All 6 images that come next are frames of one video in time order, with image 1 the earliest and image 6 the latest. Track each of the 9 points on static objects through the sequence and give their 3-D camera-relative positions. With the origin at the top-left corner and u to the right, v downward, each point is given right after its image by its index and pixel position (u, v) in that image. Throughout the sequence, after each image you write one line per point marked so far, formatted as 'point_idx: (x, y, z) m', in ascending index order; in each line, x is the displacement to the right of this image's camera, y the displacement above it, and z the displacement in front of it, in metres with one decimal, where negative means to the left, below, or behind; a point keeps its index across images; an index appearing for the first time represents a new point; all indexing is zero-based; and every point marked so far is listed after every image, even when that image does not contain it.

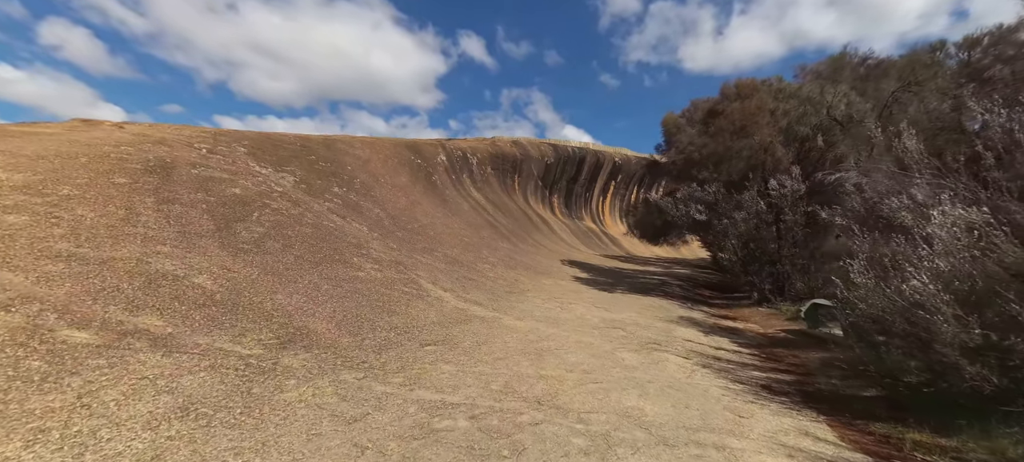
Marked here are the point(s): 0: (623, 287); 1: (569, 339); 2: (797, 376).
0: (+4.9, -2.5, +18.9) m
1: (+1.3, -2.4, +9.1) m
2: (+5.6, -2.8, +8.1) m
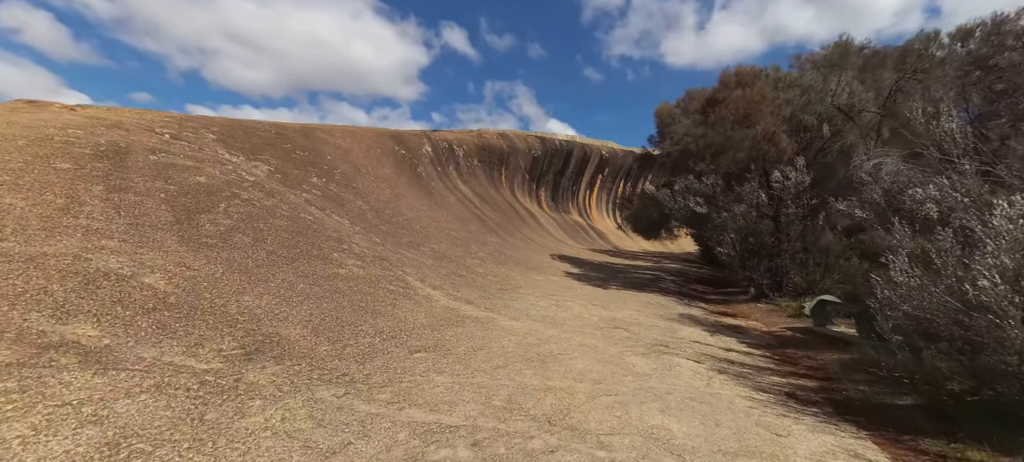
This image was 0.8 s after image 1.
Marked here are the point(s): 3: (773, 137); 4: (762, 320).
0: (+4.5, -2.2, +18.3) m
1: (+1.2, -2.2, +8.4) m
2: (+5.6, -2.7, +7.6) m
3: (+10.5, +3.7, +16.3) m
4: (+8.1, -2.9, +13.7) m
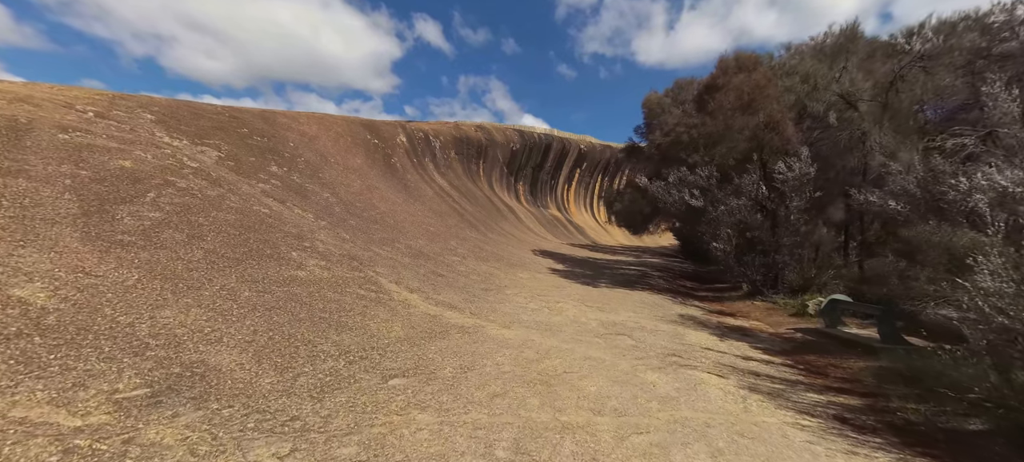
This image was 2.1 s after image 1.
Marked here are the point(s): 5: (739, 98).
0: (+3.8, -2.0, +17.3) m
1: (+1.1, -2.1, +7.2) m
2: (+5.5, -2.6, +6.6) m
3: (+9.9, +3.9, +15.5) m
4: (+7.7, -2.7, +12.9) m
5: (+9.2, +5.3, +16.9) m
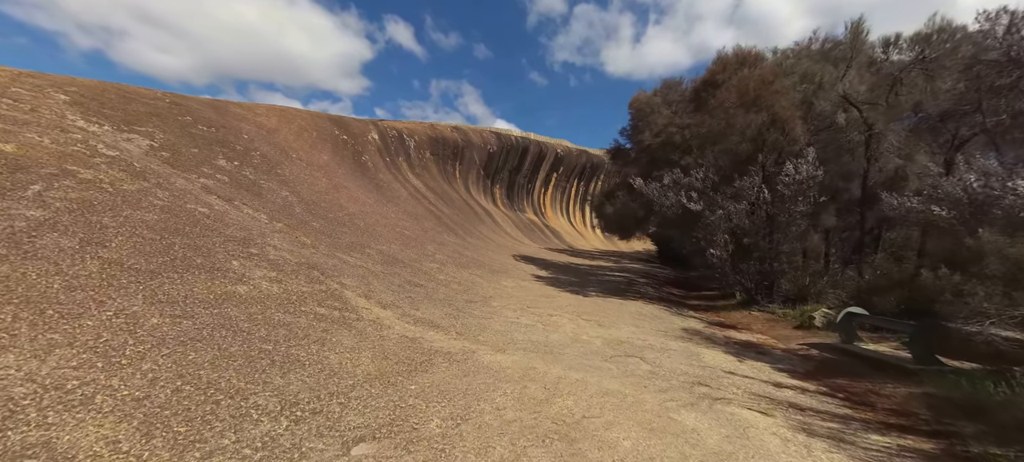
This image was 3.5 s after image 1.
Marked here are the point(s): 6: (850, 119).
0: (+3.2, -2.2, +16.1) m
1: (+1.1, -2.2, +5.8) m
2: (+5.5, -2.7, +5.5) m
3: (+9.4, +3.7, +14.7) m
4: (+7.3, -2.9, +11.9) m
5: (+8.6, +5.1, +16.0) m
6: (+11.3, +3.7, +14.1) m
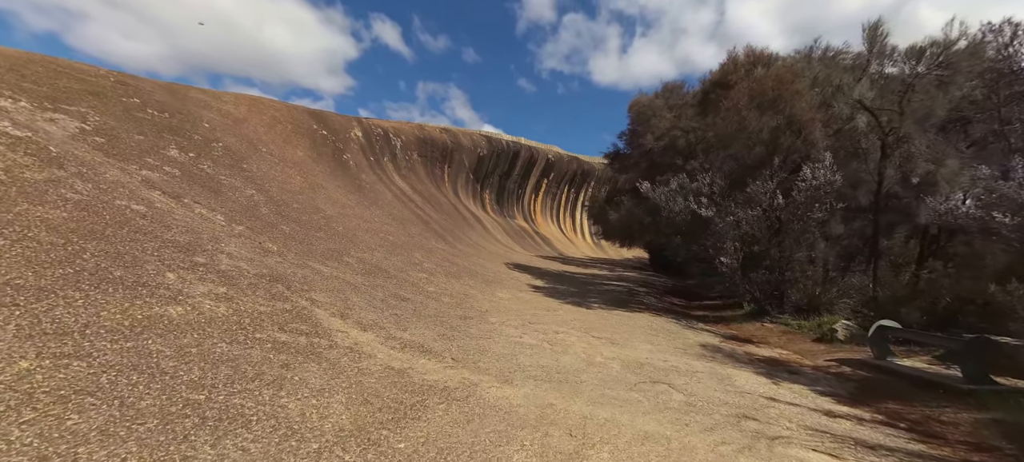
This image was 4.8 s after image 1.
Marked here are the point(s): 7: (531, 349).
0: (+3.0, -2.4, +14.9) m
1: (+1.3, -2.2, +4.6) m
2: (+5.7, -2.7, +4.5) m
3: (+9.2, +3.5, +13.9) m
4: (+7.3, -3.0, +10.9) m
5: (+8.4, +4.9, +15.2) m
6: (+11.2, +3.5, +13.3) m
7: (+0.3, -2.1, +7.8) m
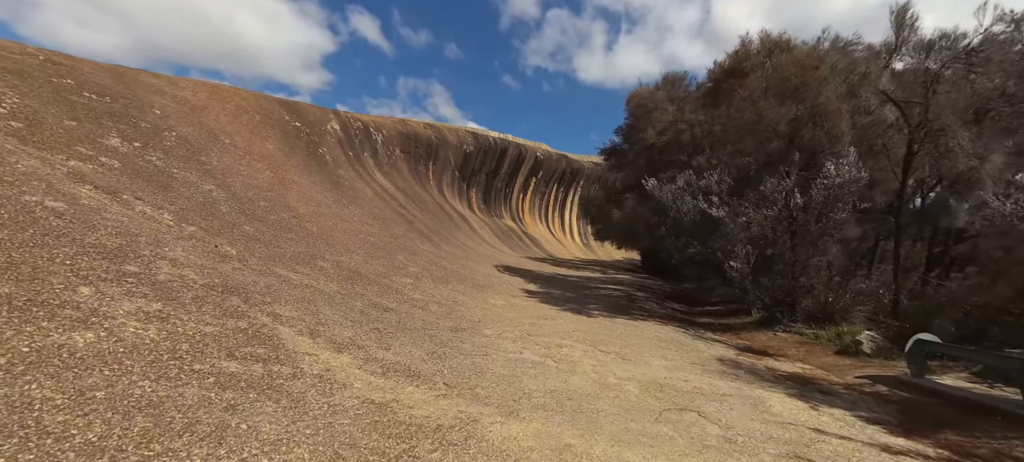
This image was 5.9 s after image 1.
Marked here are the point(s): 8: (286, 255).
0: (+2.8, -2.5, +14.0) m
1: (+1.4, -2.3, +3.6) m
2: (+5.8, -2.8, +3.6) m
3: (+9.1, +3.4, +13.2) m
4: (+7.2, -3.1, +10.1) m
5: (+8.2, +4.8, +14.5) m
6: (+11.1, +3.4, +12.6) m
7: (+0.4, -2.2, +6.8) m
8: (-4.2, -0.5, +8.0) m
